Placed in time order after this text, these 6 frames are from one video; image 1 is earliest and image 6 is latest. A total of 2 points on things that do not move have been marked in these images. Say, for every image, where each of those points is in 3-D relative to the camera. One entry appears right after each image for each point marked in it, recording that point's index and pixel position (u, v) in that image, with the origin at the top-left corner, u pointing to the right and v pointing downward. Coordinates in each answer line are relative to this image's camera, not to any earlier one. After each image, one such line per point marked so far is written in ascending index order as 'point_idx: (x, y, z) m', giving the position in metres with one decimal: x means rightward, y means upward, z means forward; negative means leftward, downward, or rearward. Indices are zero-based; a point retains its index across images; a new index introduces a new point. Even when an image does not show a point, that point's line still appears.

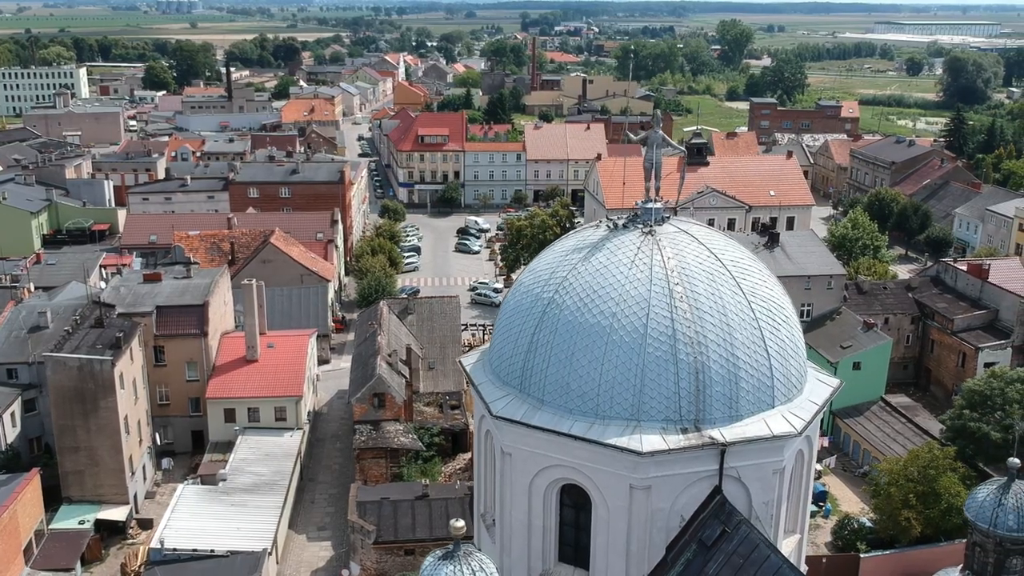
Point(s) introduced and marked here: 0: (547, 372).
0: (+0.6, -1.4, +15.2) m
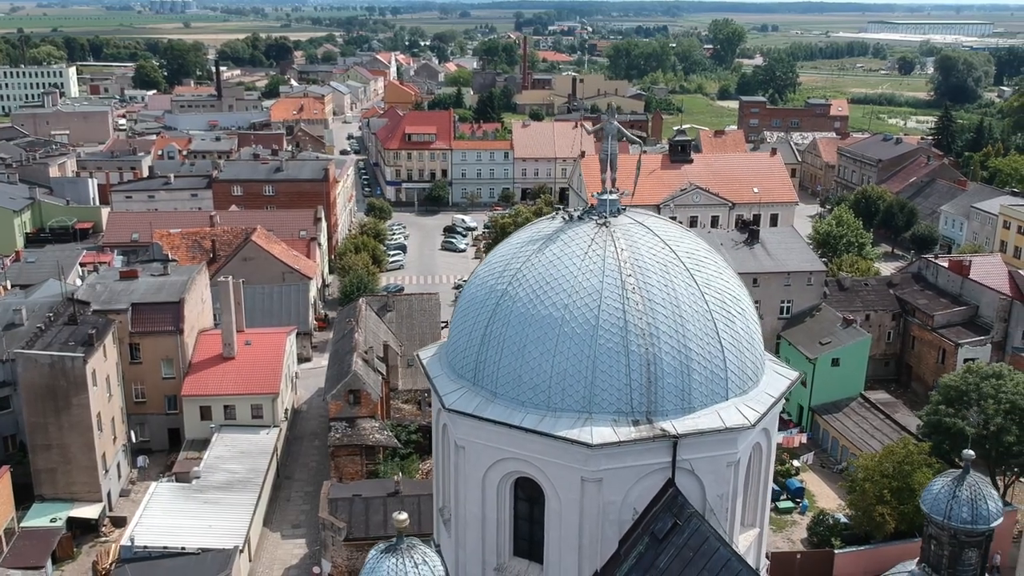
0: (-0.2, -1.3, +15.1) m
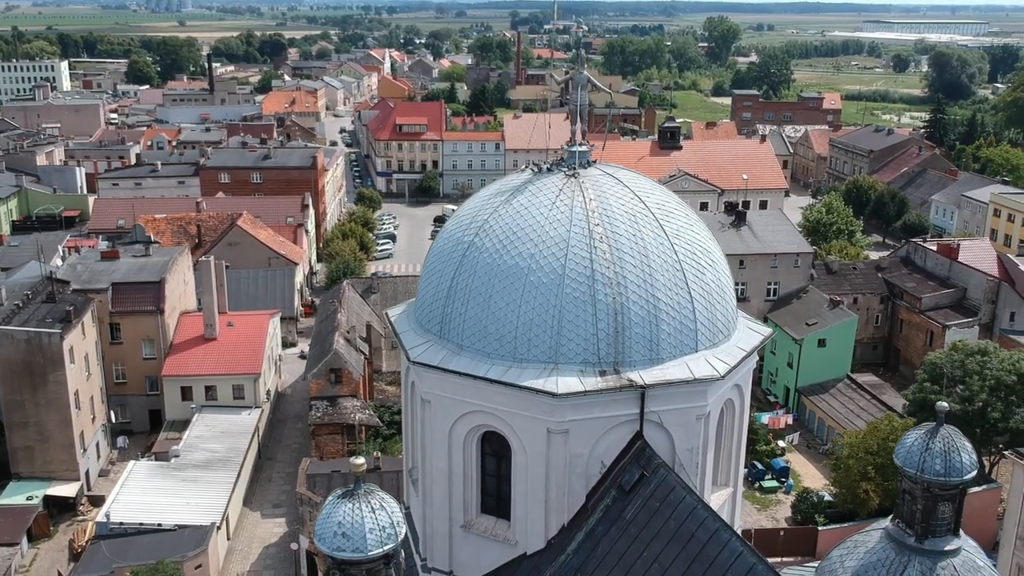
0: (-0.8, -0.5, +14.8) m
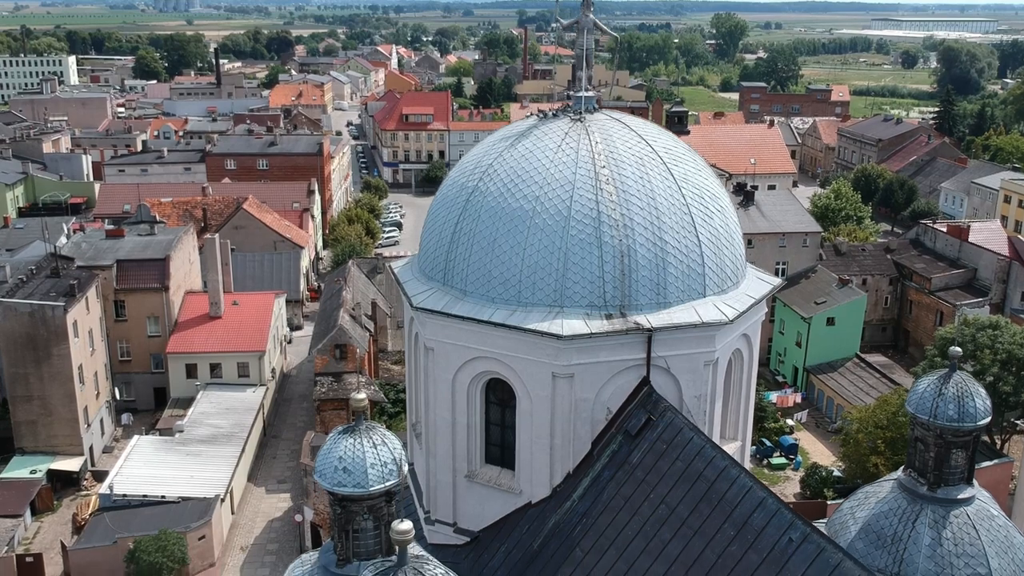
0: (-0.7, +0.4, +14.6) m
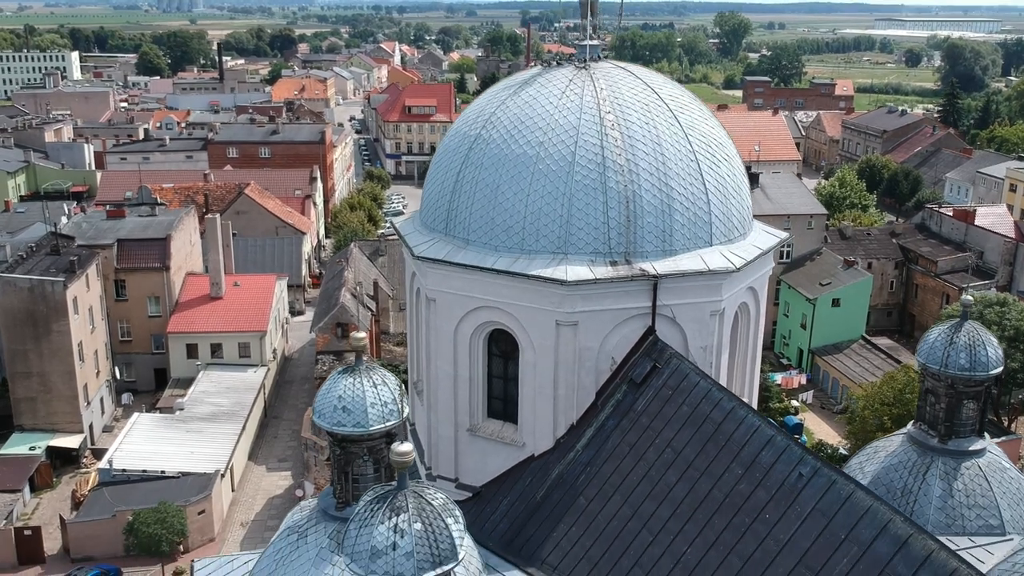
0: (-0.6, +1.2, +14.3) m
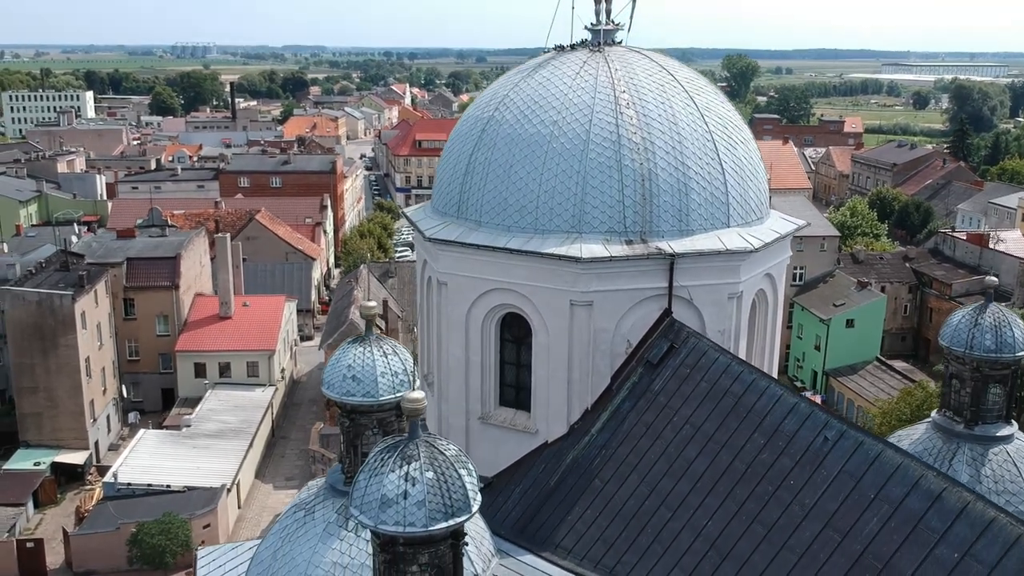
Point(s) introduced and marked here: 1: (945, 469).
0: (-0.4, +1.5, +14.2) m
1: (+6.4, -2.7, +13.4) m
